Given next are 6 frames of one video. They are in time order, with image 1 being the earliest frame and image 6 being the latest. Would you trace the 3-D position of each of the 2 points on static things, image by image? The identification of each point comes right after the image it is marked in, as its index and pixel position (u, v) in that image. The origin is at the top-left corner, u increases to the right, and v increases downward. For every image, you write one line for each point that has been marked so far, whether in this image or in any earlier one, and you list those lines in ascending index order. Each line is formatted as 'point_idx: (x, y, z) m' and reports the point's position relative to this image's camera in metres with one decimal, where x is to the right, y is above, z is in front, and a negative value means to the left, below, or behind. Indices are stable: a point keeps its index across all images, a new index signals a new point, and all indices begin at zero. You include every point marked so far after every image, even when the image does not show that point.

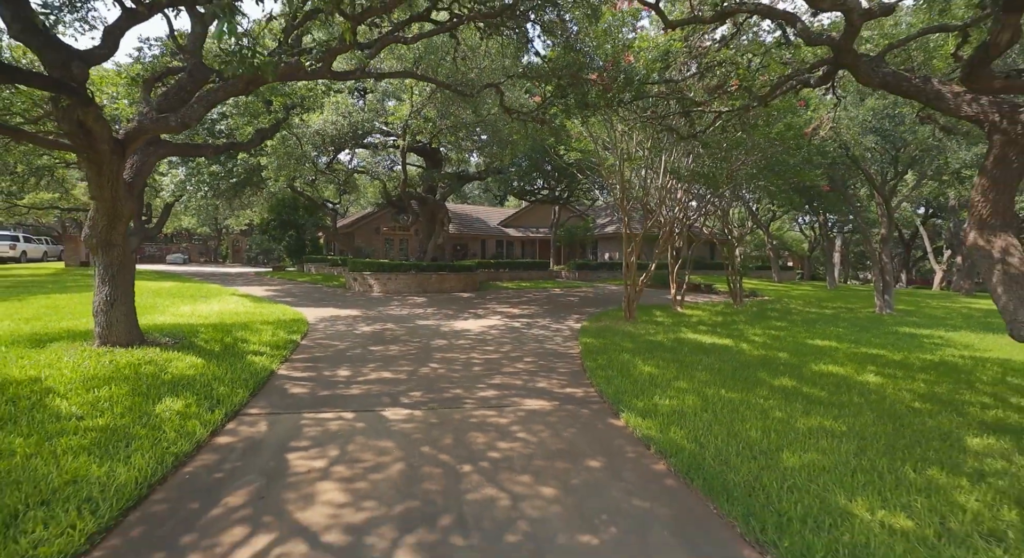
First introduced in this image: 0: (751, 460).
0: (+1.9, -1.4, +4.0) m
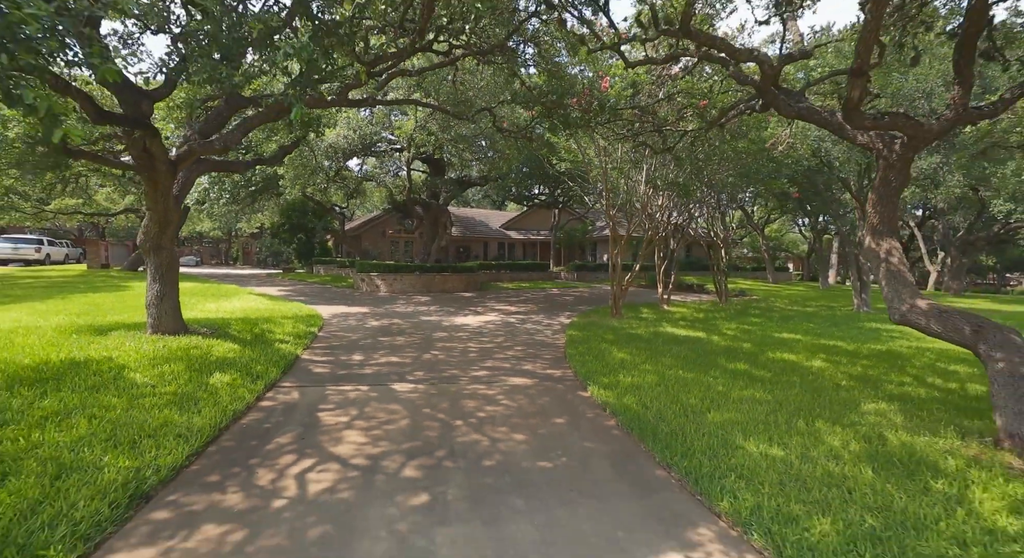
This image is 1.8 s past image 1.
0: (+1.7, -1.4, +5.1) m
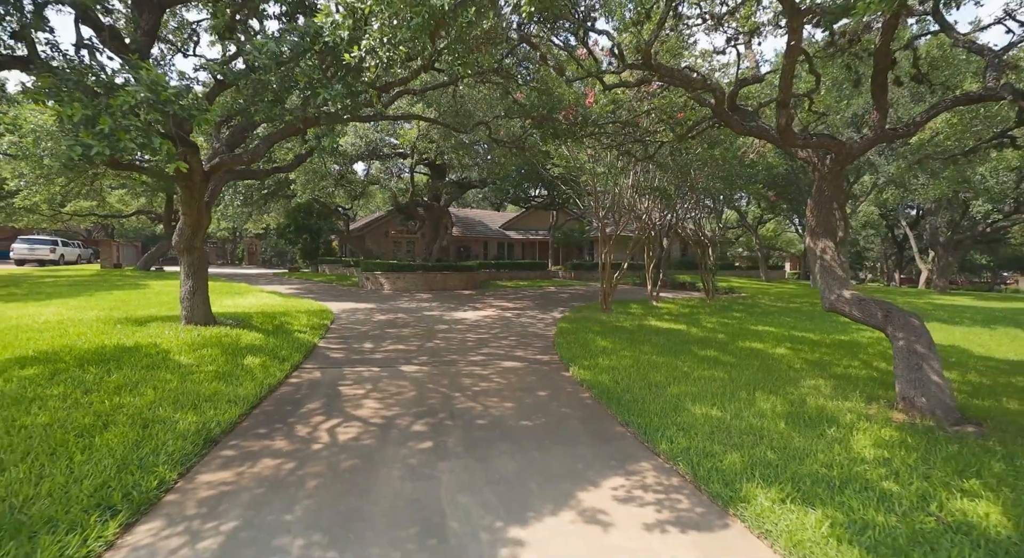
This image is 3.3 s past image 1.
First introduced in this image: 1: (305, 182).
0: (+1.6, -1.3, +6.0) m
1: (-7.0, +3.2, +16.8) m
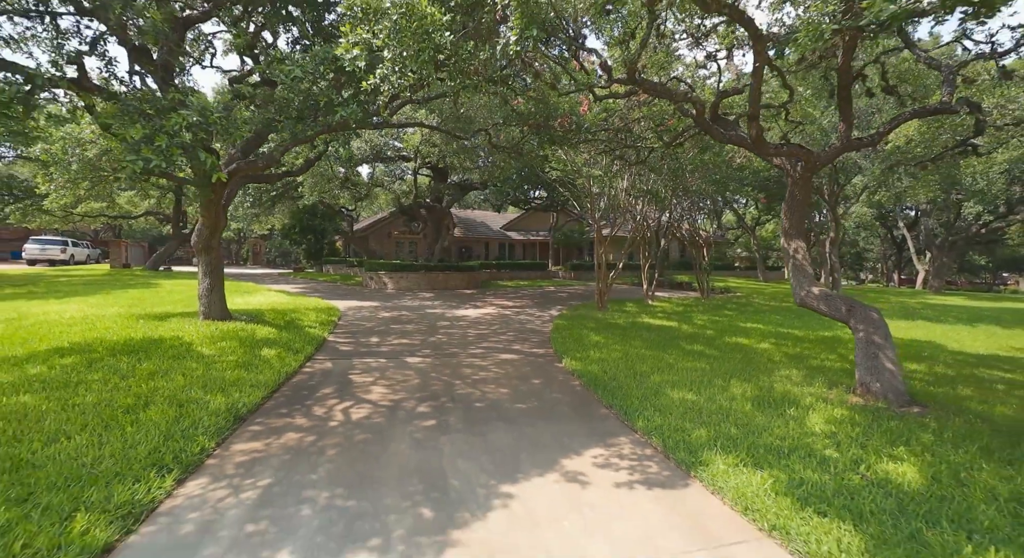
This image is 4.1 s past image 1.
0: (+1.5, -1.3, +6.6) m
1: (-7.0, +3.3, +17.3) m
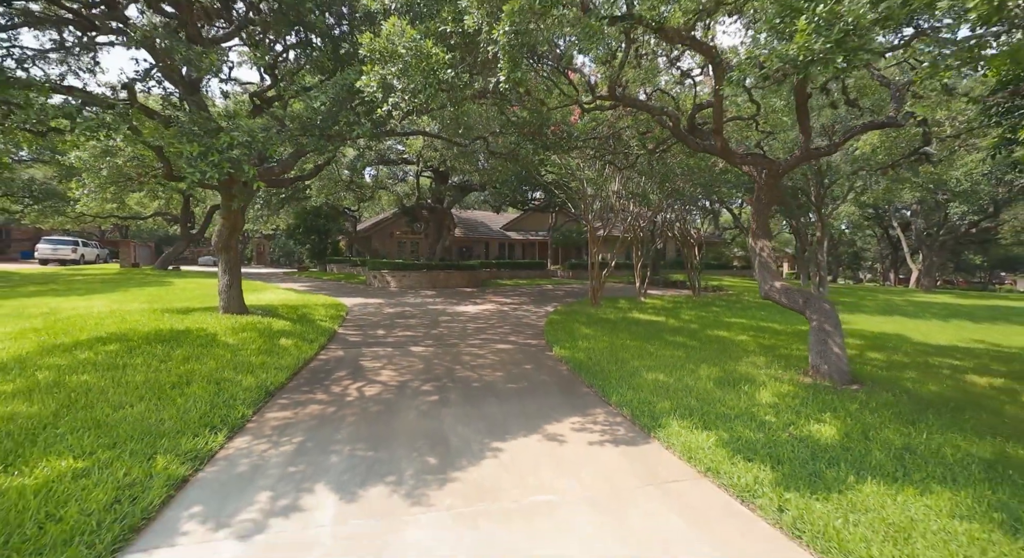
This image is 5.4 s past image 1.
0: (+1.5, -1.2, +7.3) m
1: (-7.1, +3.3, +18.1) m
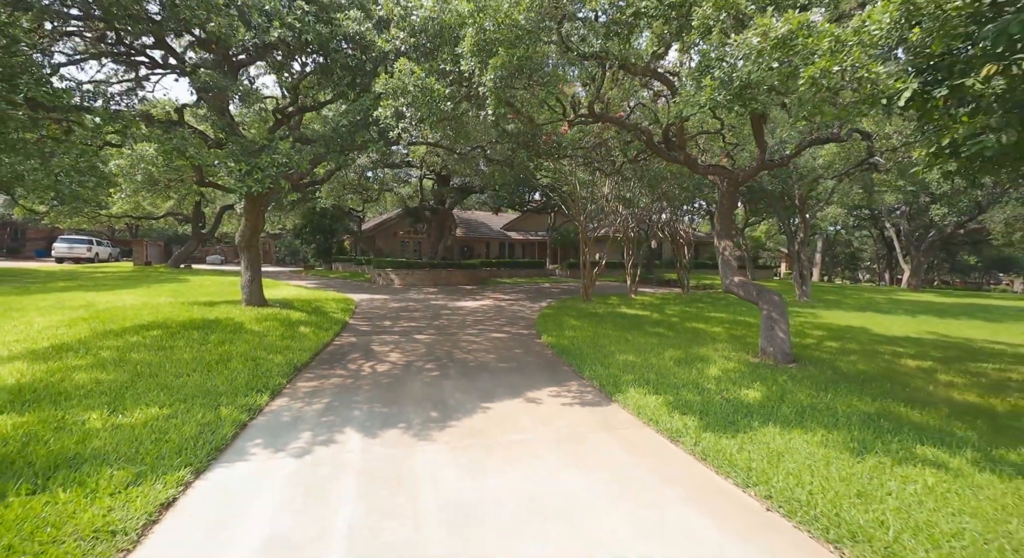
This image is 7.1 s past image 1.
0: (+1.3, -1.2, +8.3) m
1: (-7.1, +3.4, +19.2) m
